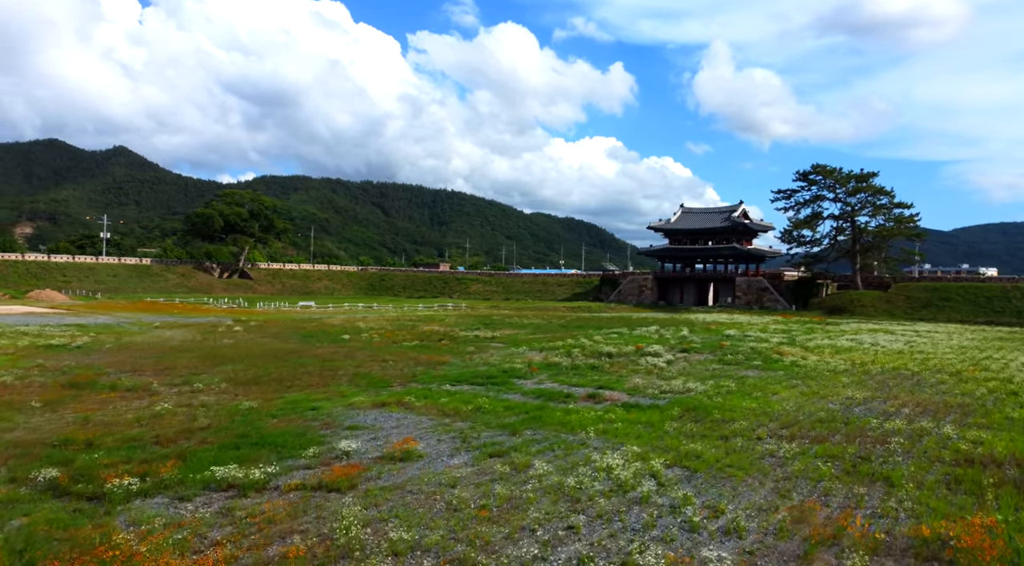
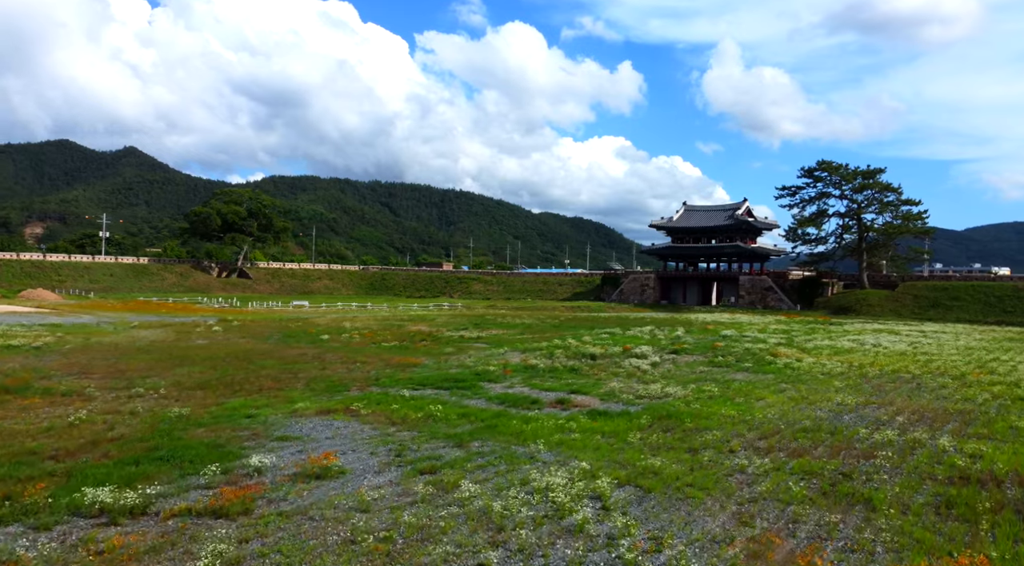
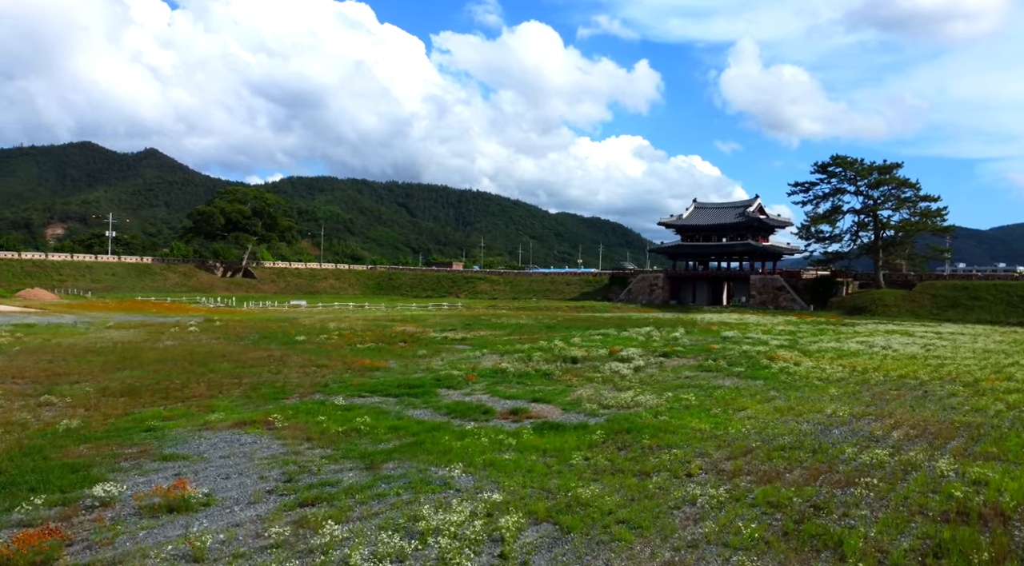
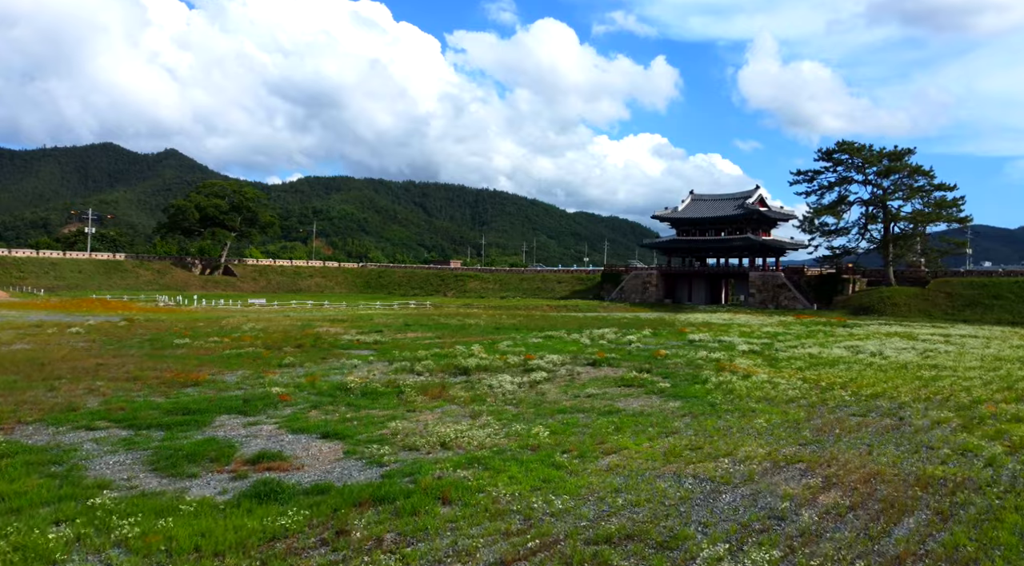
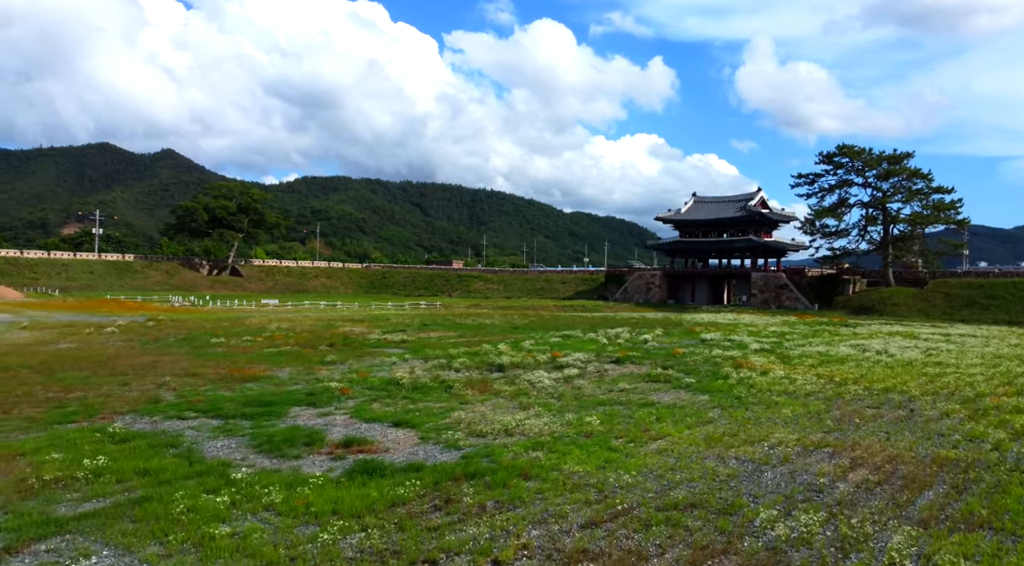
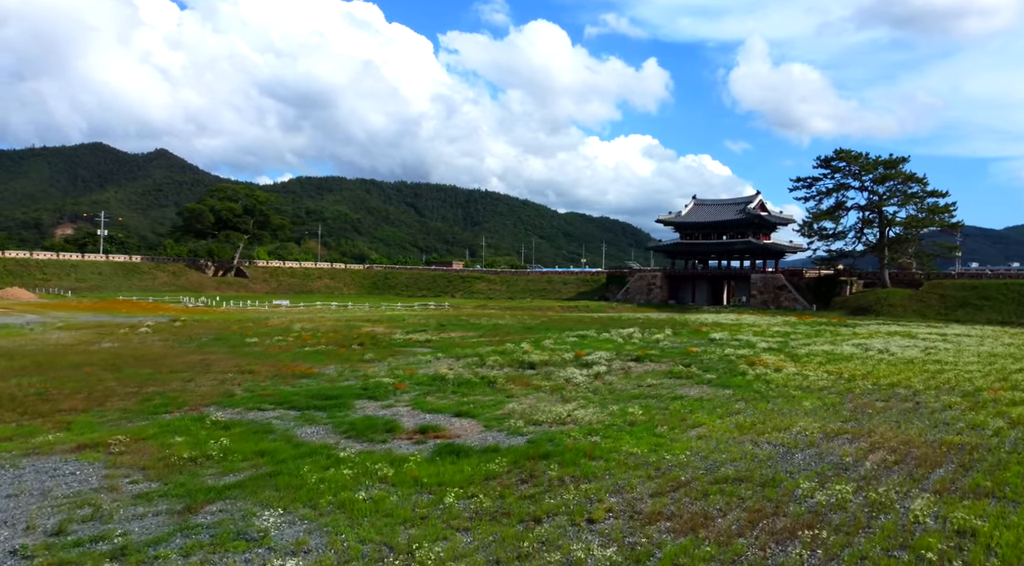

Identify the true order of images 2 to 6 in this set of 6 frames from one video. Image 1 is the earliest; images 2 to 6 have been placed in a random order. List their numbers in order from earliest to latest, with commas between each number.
2, 3, 6, 5, 4
